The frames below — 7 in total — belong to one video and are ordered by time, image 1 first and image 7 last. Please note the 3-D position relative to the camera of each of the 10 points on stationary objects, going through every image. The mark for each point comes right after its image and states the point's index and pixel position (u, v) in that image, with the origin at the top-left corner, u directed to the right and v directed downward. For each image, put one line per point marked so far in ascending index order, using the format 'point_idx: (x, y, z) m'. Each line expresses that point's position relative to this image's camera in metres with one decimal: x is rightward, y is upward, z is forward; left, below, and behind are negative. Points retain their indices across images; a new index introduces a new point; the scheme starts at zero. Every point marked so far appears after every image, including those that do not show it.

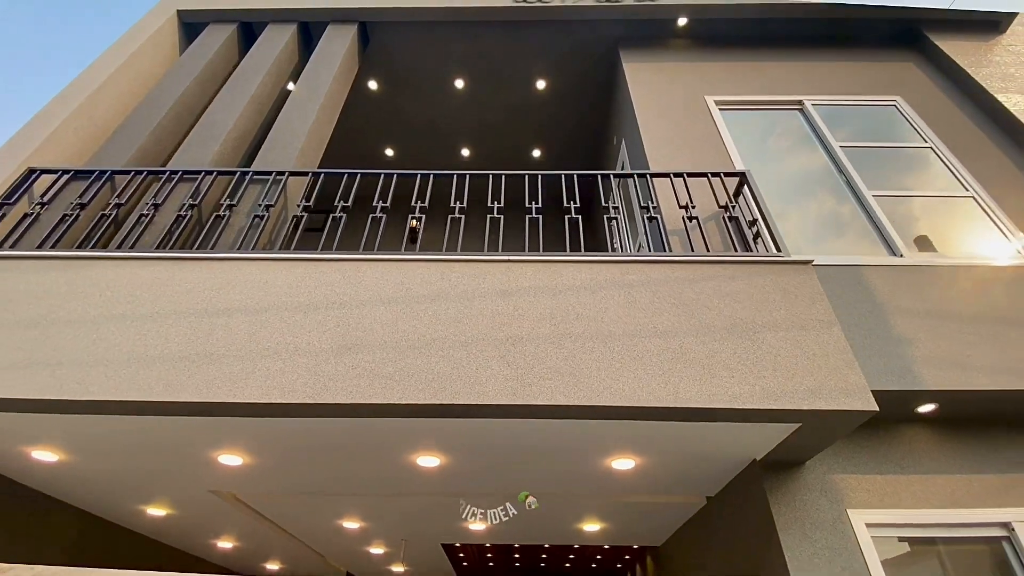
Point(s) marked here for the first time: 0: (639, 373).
0: (+0.5, -0.4, +2.1) m
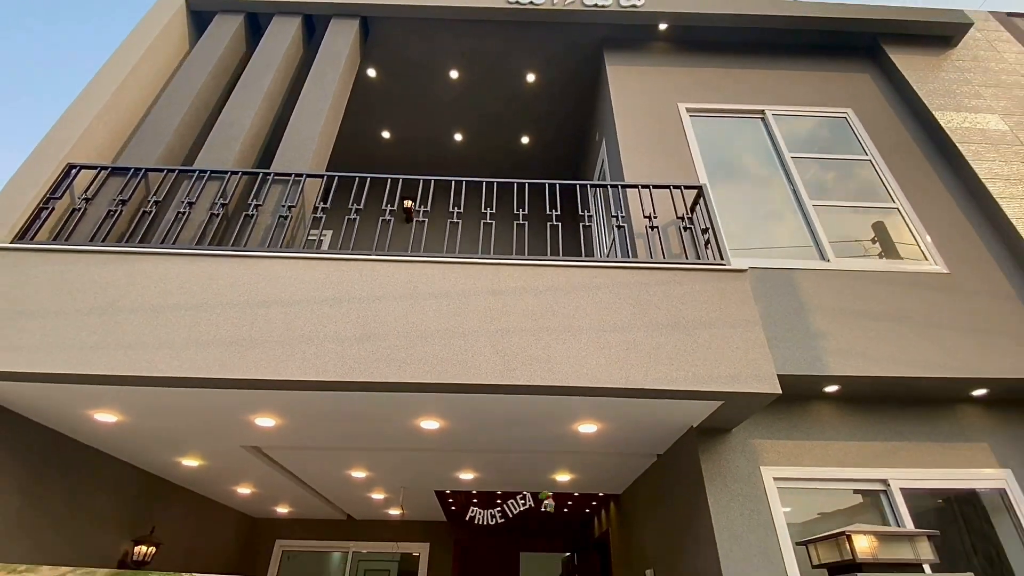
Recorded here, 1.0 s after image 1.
0: (+0.5, -0.4, +2.6) m
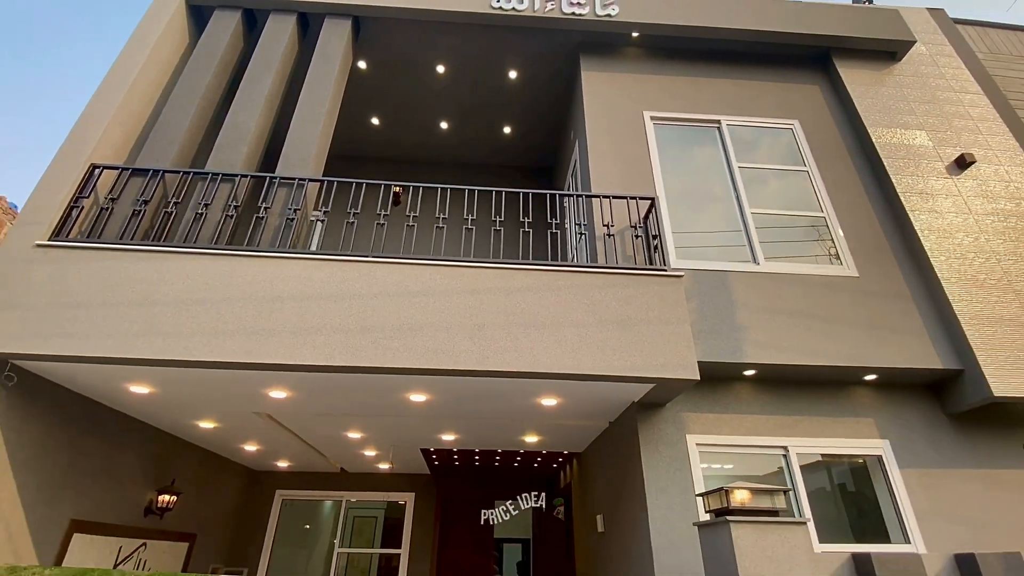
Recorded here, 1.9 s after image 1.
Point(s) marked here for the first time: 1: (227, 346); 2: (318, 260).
0: (+0.3, -0.4, +3.2) m
1: (-1.8, -0.4, +3.1) m
2: (-1.4, +0.2, +3.4) m
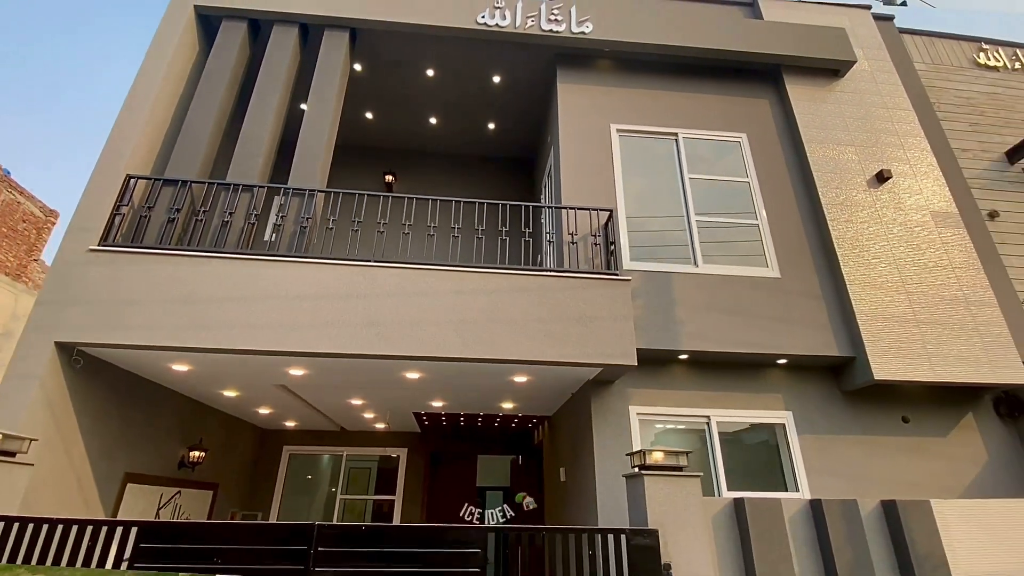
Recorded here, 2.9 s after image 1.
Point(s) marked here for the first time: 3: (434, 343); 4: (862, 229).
0: (+0.1, -0.4, +4.0) m
1: (-2.0, -0.4, +3.8) m
2: (-1.5, +0.2, +4.1) m
3: (-0.6, -0.4, +3.9) m
4: (+3.6, +0.6, +5.0) m
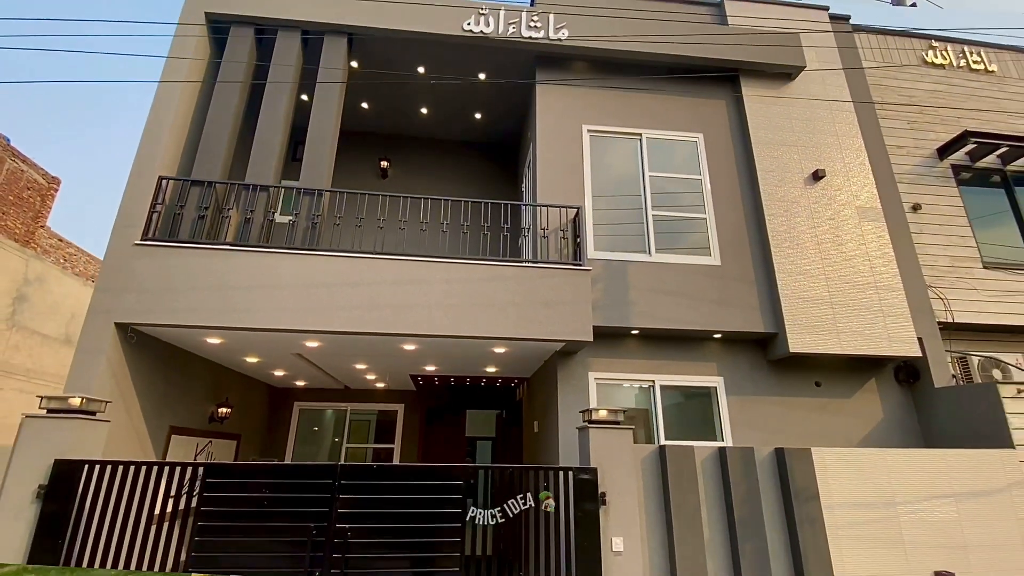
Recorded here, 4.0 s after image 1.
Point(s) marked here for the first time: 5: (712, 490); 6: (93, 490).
0: (-0.1, -0.3, +4.8) m
1: (-2.2, -0.3, +4.6) m
2: (-1.7, +0.3, +4.9) m
3: (-0.8, -0.3, +4.8) m
4: (+3.4, +0.8, +5.8) m
5: (+1.7, -1.7, +4.2) m
6: (-3.3, -1.6, +3.8) m
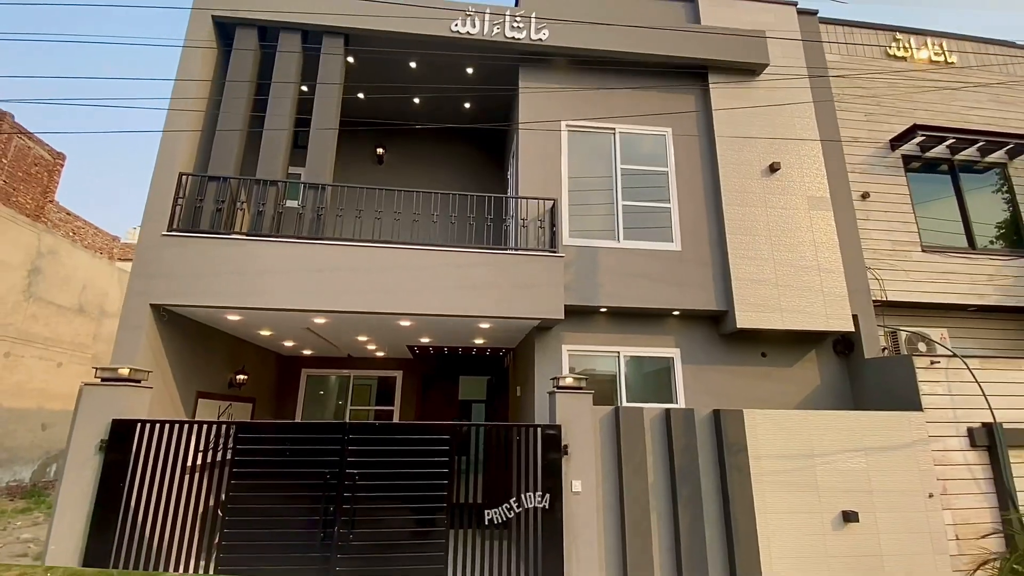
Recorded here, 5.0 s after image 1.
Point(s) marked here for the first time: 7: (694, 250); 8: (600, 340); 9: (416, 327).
0: (-0.3, -0.2, +5.6) m
1: (-2.4, -0.1, +5.3) m
2: (-2.0, +0.5, +5.5) m
3: (-1.0, -0.2, +5.5) m
4: (+3.2, +1.0, +6.5) m
5: (+1.5, -1.6, +5.0) m
6: (-3.5, -1.5, +4.6) m
7: (+2.4, +0.5, +6.4) m
8: (+1.1, -0.7, +6.2) m
9: (-1.2, -0.5, +6.3) m
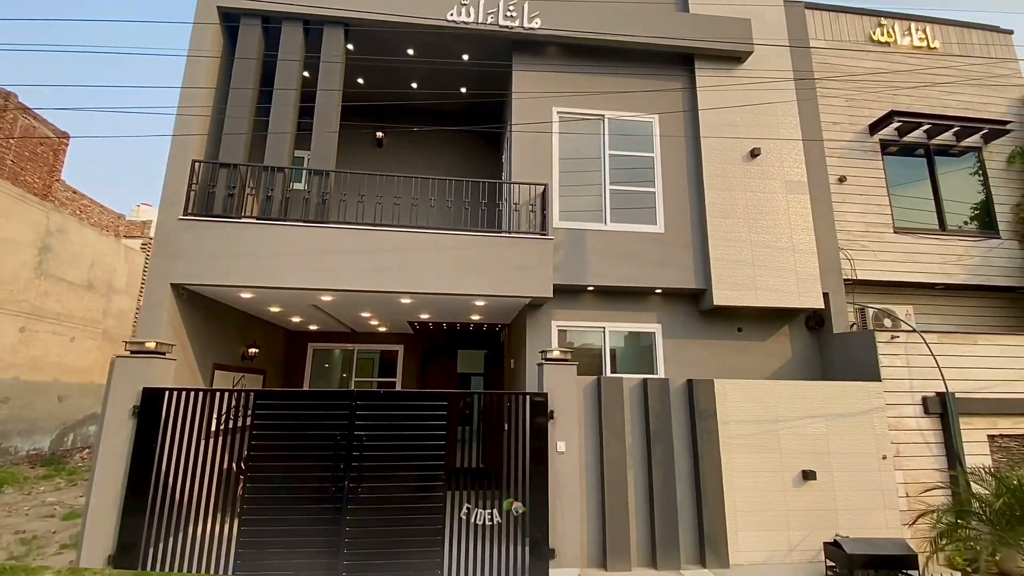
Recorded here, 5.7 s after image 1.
0: (-0.4, +0.1, +6.0) m
1: (-2.5, +0.1, +5.8) m
2: (-2.0, +0.7, +5.9) m
3: (-1.1, +0.1, +5.9) m
4: (+3.1, +1.3, +6.9) m
5: (+1.4, -1.4, +5.6) m
6: (-3.6, -1.3, +5.1) m
7: (+2.3, +0.8, +6.8) m
8: (+1.0, -0.4, +6.7) m
9: (-1.3, -0.2, +6.8) m
